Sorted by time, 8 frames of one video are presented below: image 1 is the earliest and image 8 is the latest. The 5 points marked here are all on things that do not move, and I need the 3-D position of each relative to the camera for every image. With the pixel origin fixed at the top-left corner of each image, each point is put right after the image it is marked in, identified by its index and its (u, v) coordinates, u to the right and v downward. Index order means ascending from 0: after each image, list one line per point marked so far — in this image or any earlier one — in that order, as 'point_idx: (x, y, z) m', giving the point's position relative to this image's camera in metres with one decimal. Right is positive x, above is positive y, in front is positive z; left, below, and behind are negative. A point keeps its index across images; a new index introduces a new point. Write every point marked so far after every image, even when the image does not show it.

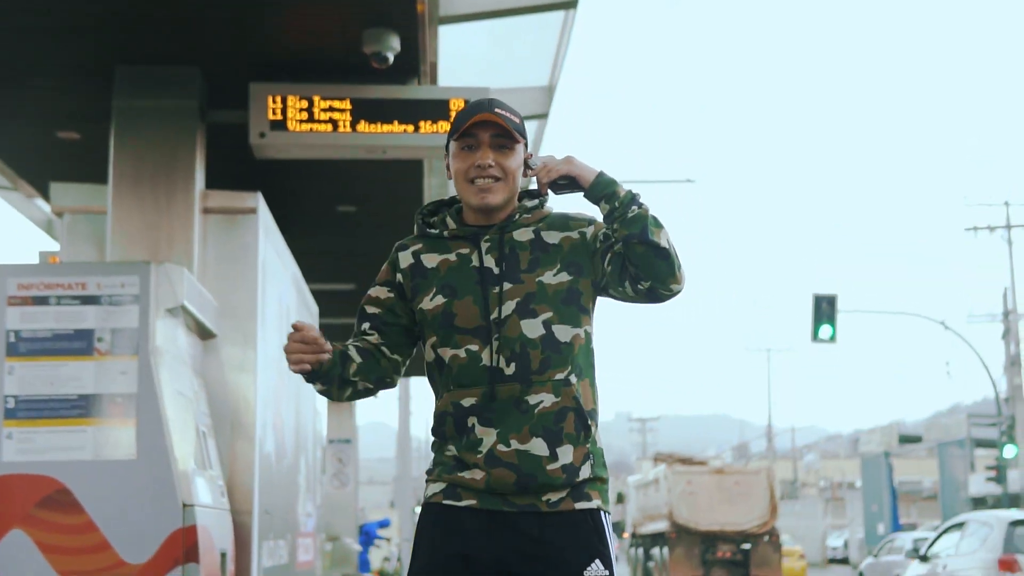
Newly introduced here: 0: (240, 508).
0: (-1.4, -1.1, +6.7) m
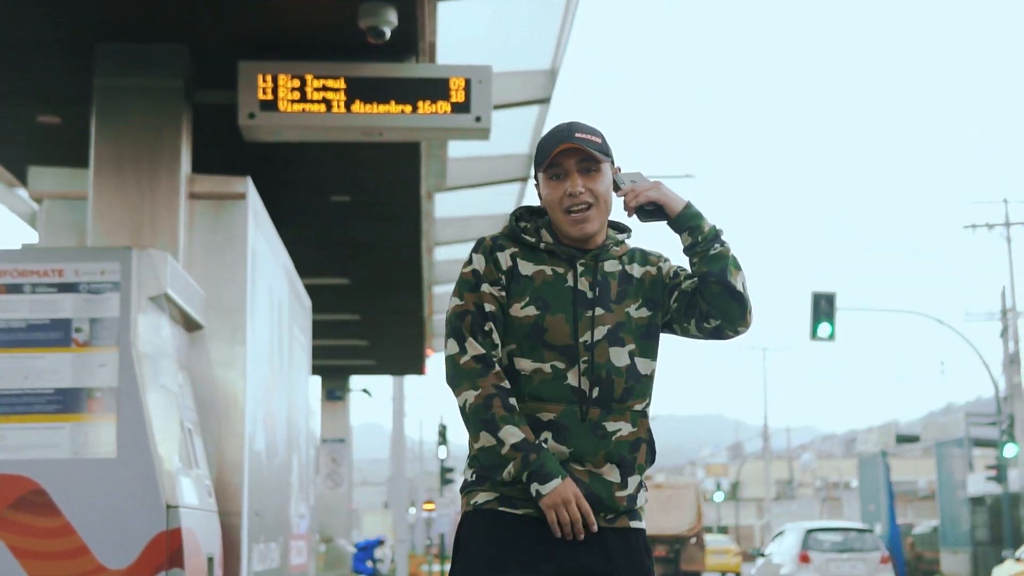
0: (-1.3, -1.1, +6.4) m
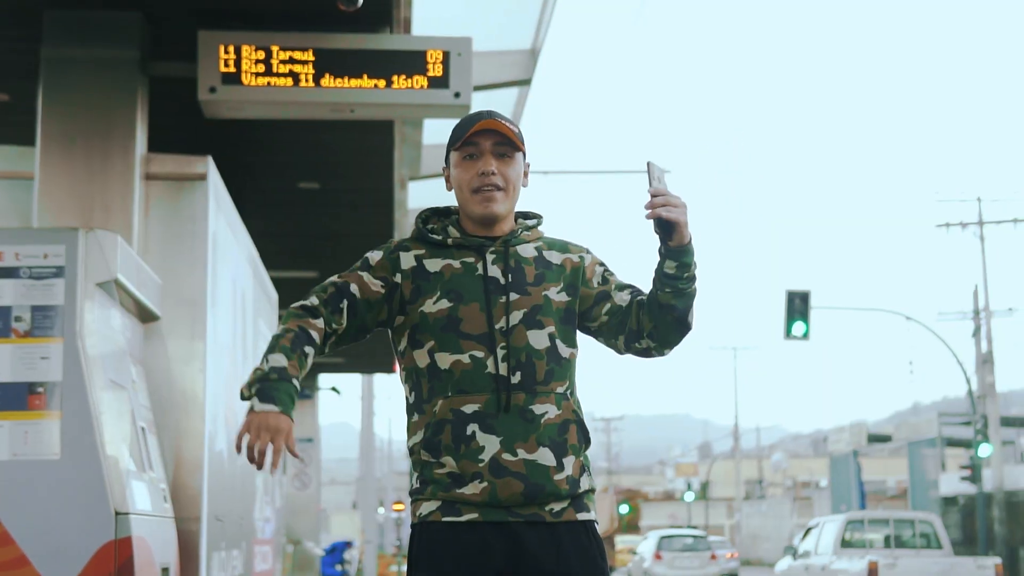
0: (-1.4, -1.0, +5.9) m
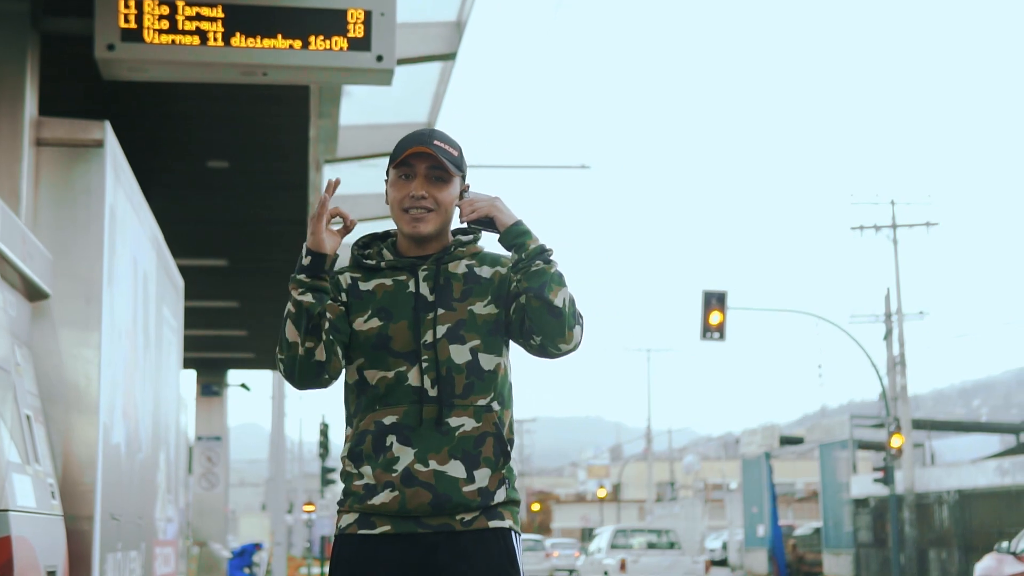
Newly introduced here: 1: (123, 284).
0: (-1.8, -0.9, +5.4) m
1: (-1.8, 0.0, +6.1) m
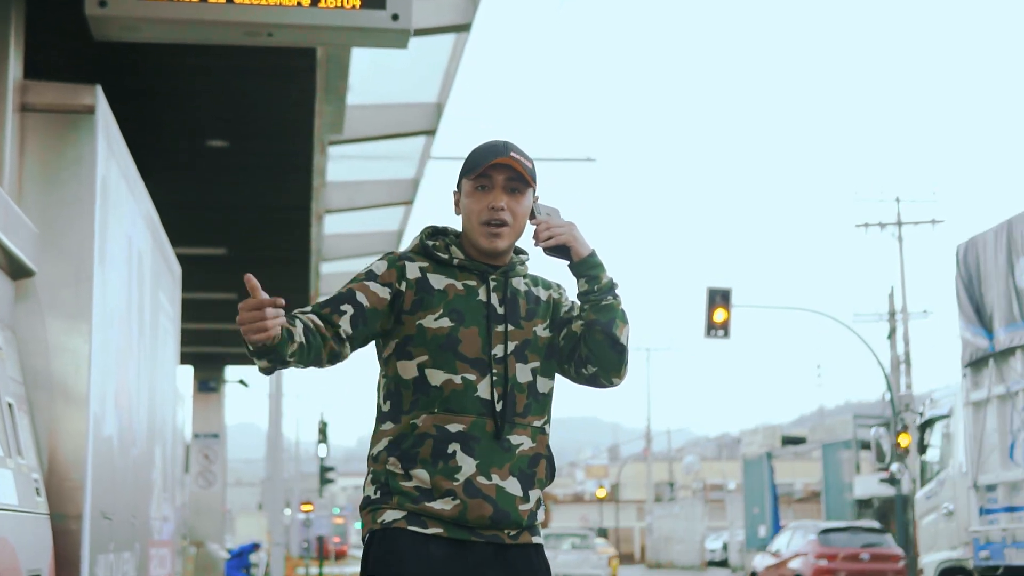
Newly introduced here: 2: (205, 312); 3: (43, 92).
0: (-1.7, -0.8, +4.9) m
1: (-1.7, +0.1, +5.7) m
2: (-4.4, -0.3, +19.1) m
3: (-1.9, +0.8, +5.5) m
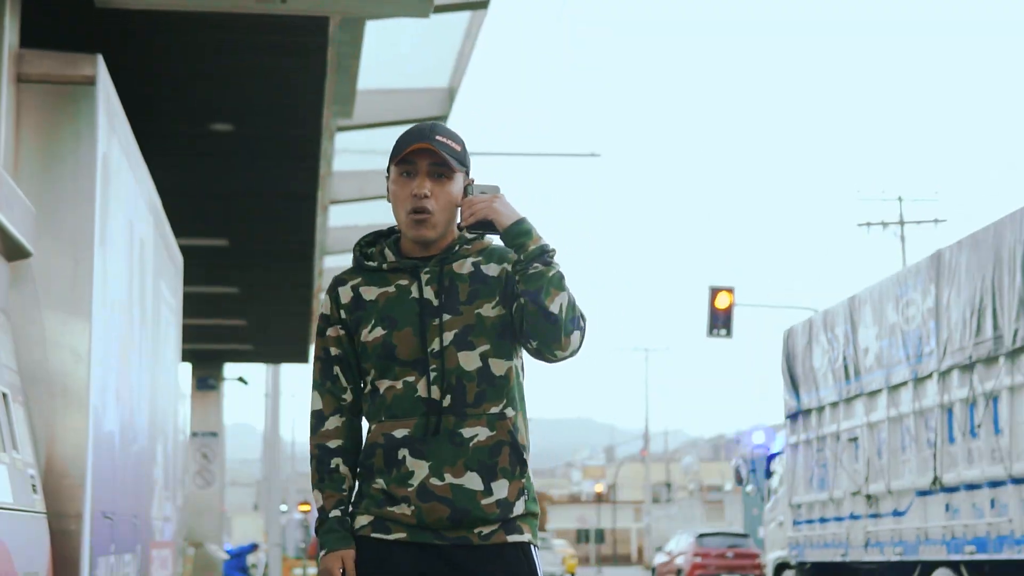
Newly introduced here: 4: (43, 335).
0: (-1.5, -0.8, +4.6) m
1: (-1.6, +0.1, +5.4) m
2: (-4.3, -0.3, +18.8) m
3: (-1.8, +0.8, +5.2) m
4: (-1.7, -0.1, +4.7) m
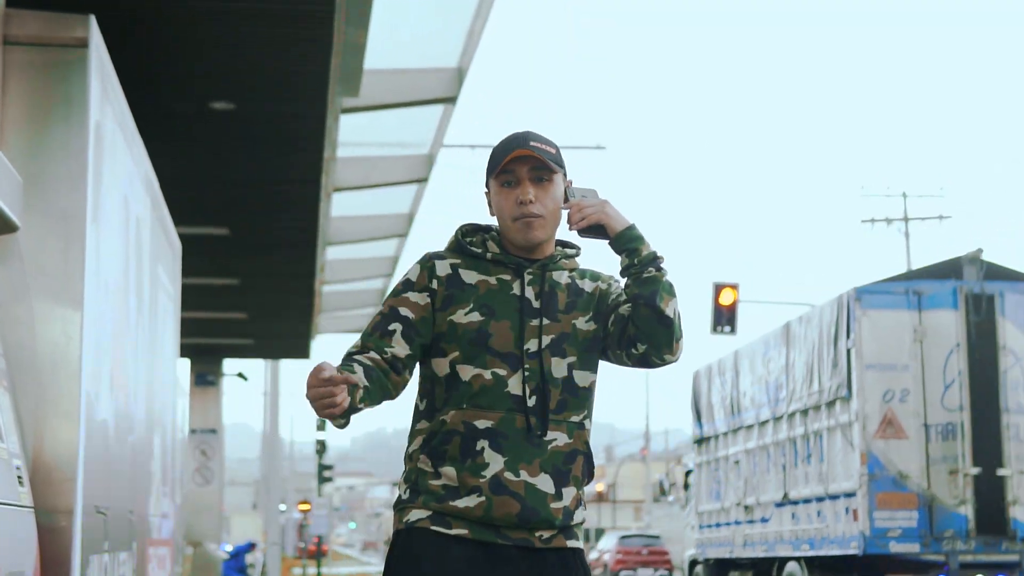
0: (-1.5, -0.7, +4.3) m
1: (-1.5, +0.2, +5.0) m
2: (-4.3, -0.2, +18.4) m
3: (-1.8, +0.9, +4.9) m
4: (-1.6, -0.1, +4.4) m
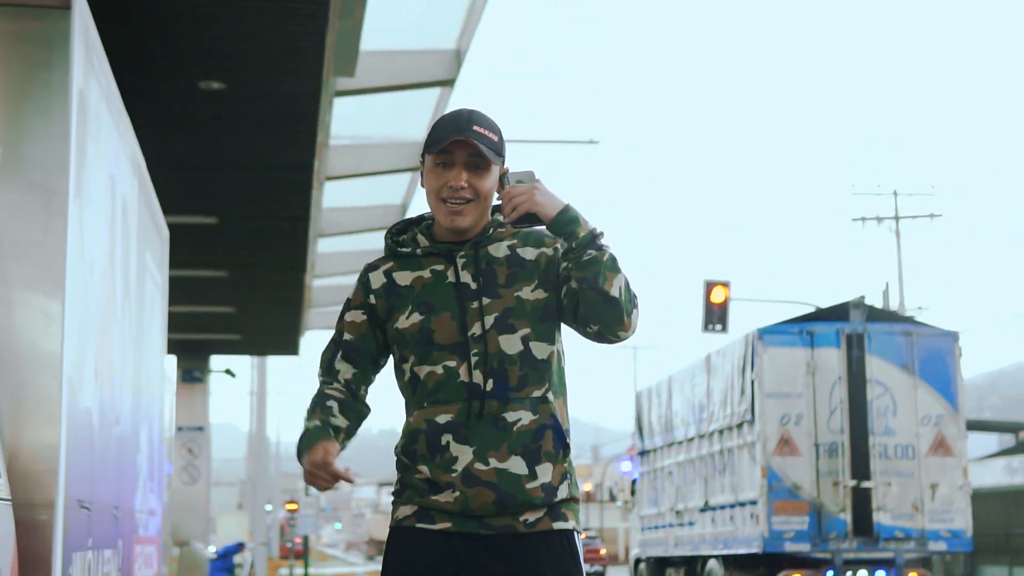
0: (-1.4, -0.6, +4.0) m
1: (-1.5, +0.3, +4.8) m
2: (-4.4, -0.1, +18.1) m
3: (-1.7, +1.0, +4.6) m
4: (-1.5, 0.0, +4.1) m
